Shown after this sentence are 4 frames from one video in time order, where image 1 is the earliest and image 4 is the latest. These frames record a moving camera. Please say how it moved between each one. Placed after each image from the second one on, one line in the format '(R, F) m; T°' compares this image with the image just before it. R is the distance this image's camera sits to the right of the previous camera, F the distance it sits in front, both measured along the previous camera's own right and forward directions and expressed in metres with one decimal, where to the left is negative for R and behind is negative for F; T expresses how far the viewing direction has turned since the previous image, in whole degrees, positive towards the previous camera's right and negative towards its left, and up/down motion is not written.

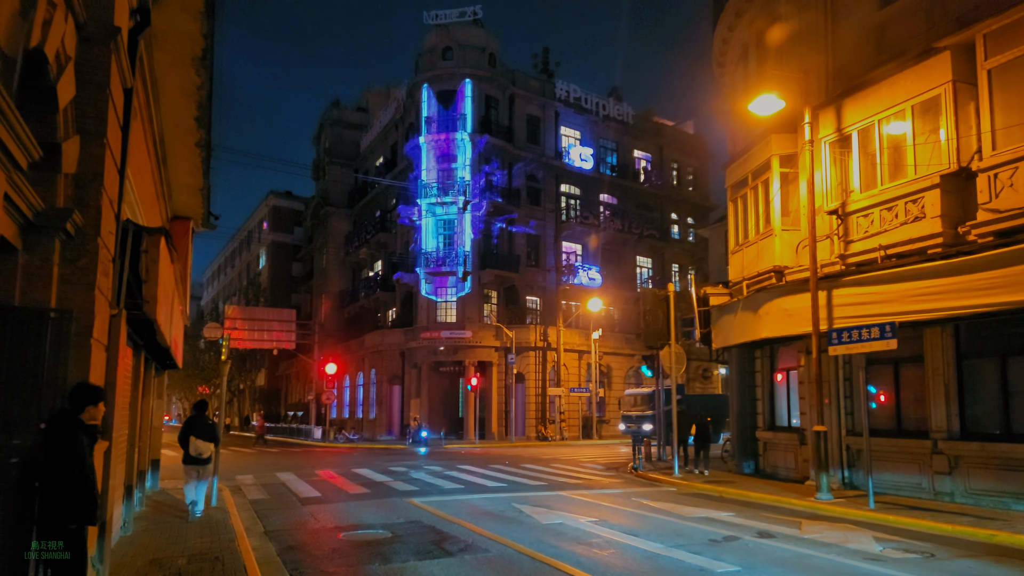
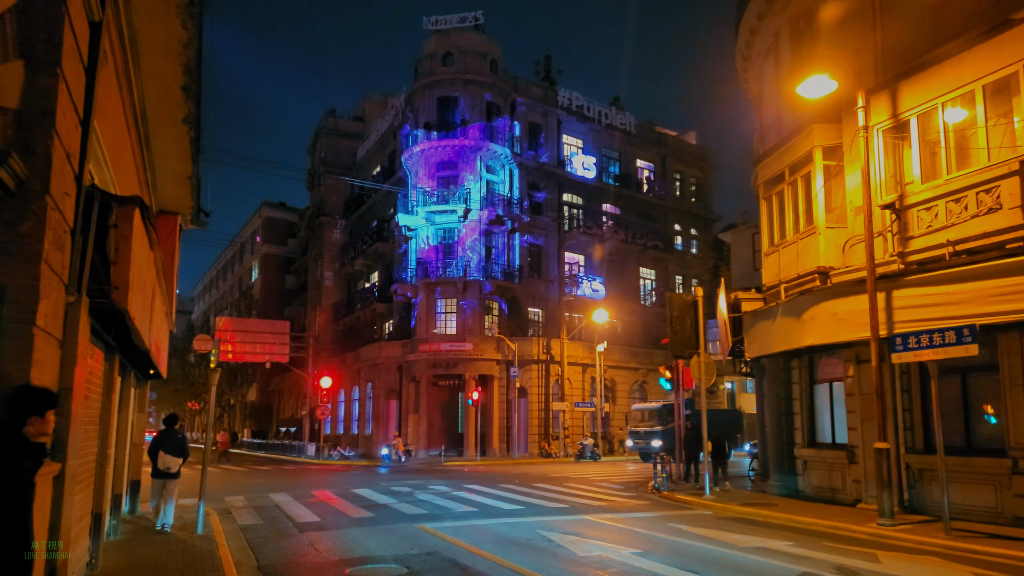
(-0.6, +1.4) m; +1°
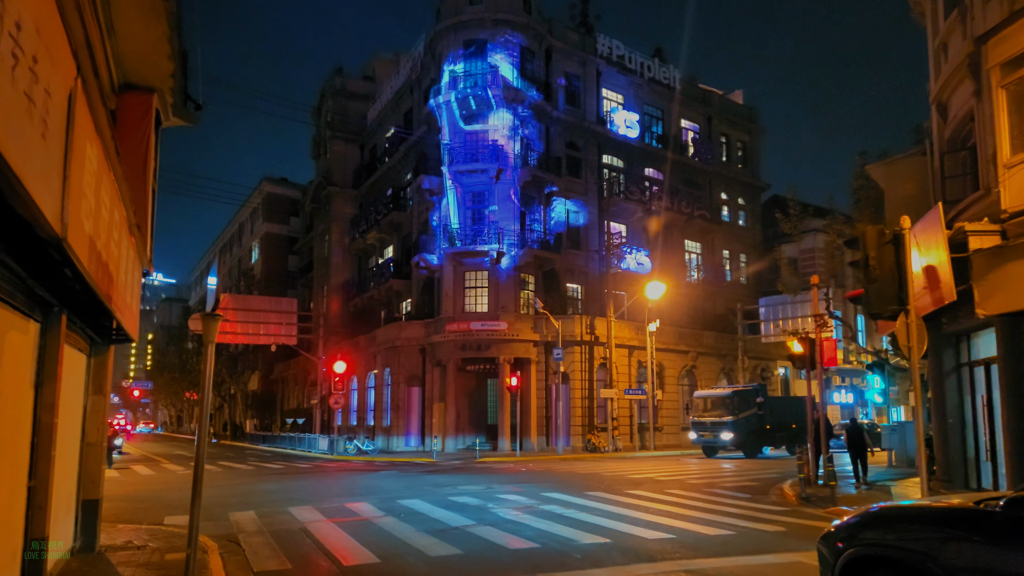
(-2.2, +5.2) m; 0°
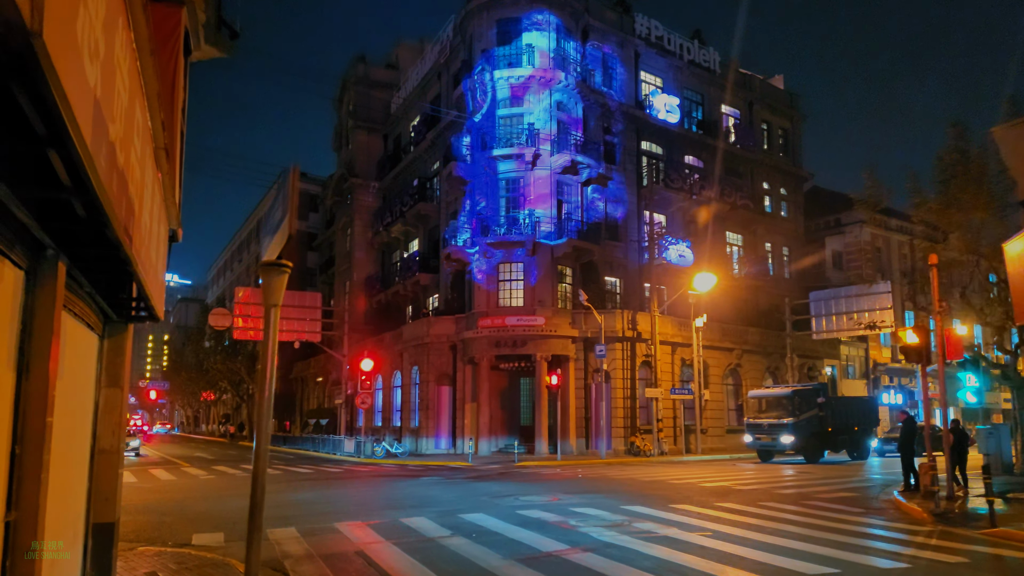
(-1.3, +2.2) m; -1°
